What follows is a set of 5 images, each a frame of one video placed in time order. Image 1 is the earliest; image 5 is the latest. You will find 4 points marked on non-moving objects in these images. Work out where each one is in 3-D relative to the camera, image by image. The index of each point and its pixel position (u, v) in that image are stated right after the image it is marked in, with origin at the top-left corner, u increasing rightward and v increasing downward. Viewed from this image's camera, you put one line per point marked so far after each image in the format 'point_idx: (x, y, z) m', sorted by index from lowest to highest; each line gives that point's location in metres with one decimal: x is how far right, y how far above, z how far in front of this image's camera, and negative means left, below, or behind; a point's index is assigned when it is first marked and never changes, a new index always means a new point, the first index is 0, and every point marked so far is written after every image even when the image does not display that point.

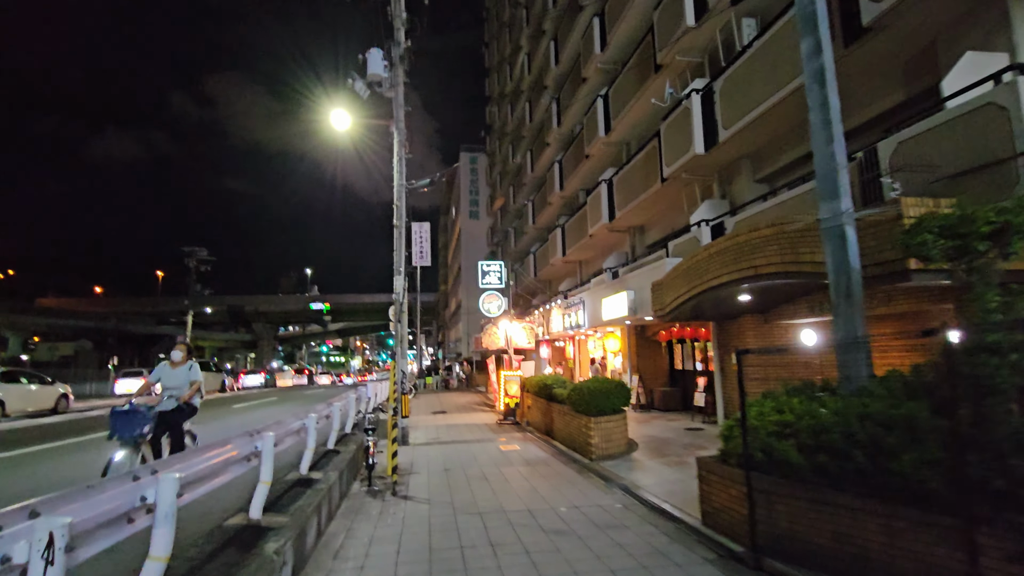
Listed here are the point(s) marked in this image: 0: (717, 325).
0: (+5.3, -0.9, +13.4) m
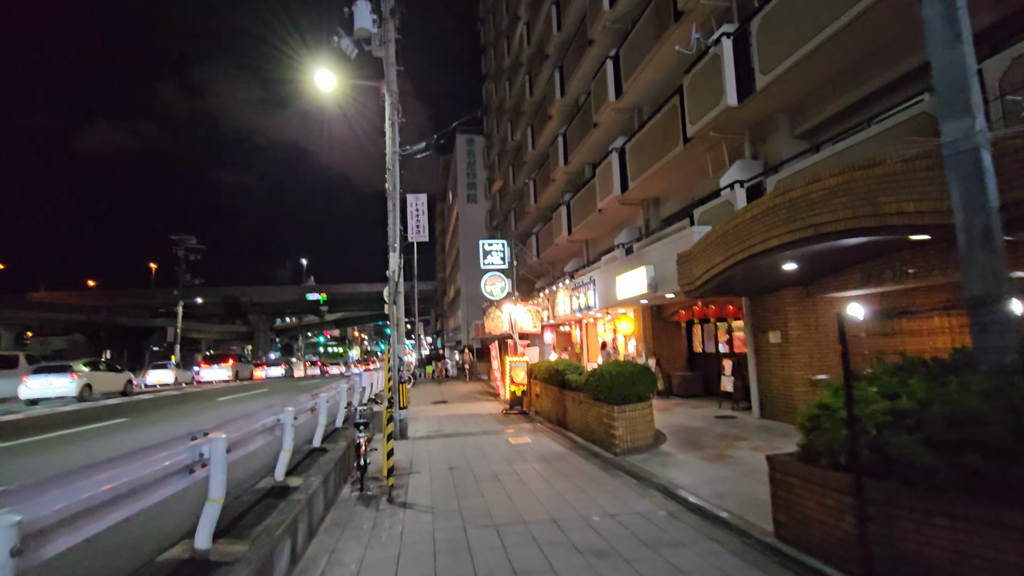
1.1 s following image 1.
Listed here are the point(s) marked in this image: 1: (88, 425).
0: (+5.5, -0.3, +12.0) m
1: (-11.1, -3.6, +13.7) m
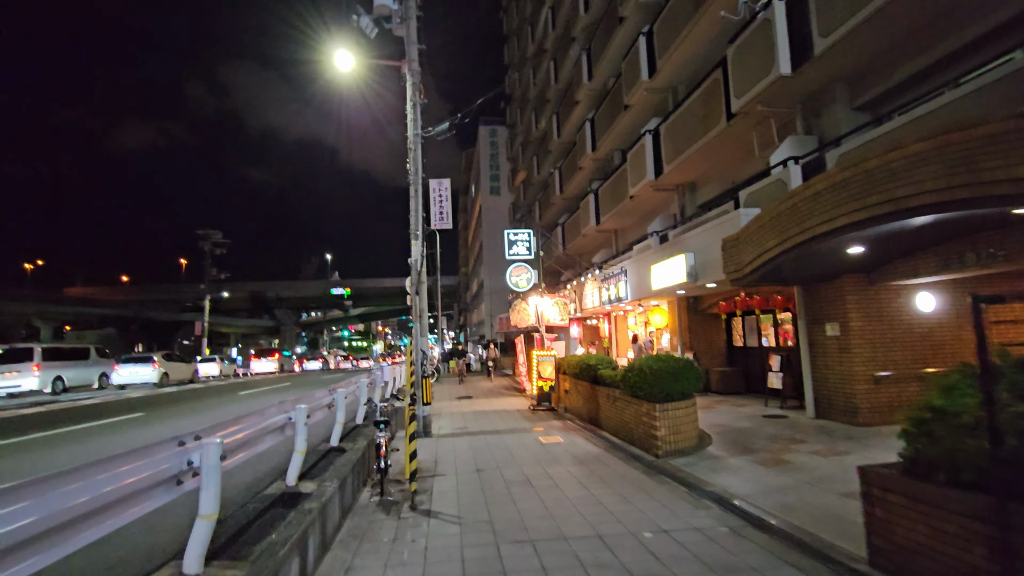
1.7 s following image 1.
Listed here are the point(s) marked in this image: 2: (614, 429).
0: (+6.1, 0.0, +11.0) m
1: (-10.4, -3.4, +13.4) m
2: (+2.2, -3.0, +11.2) m
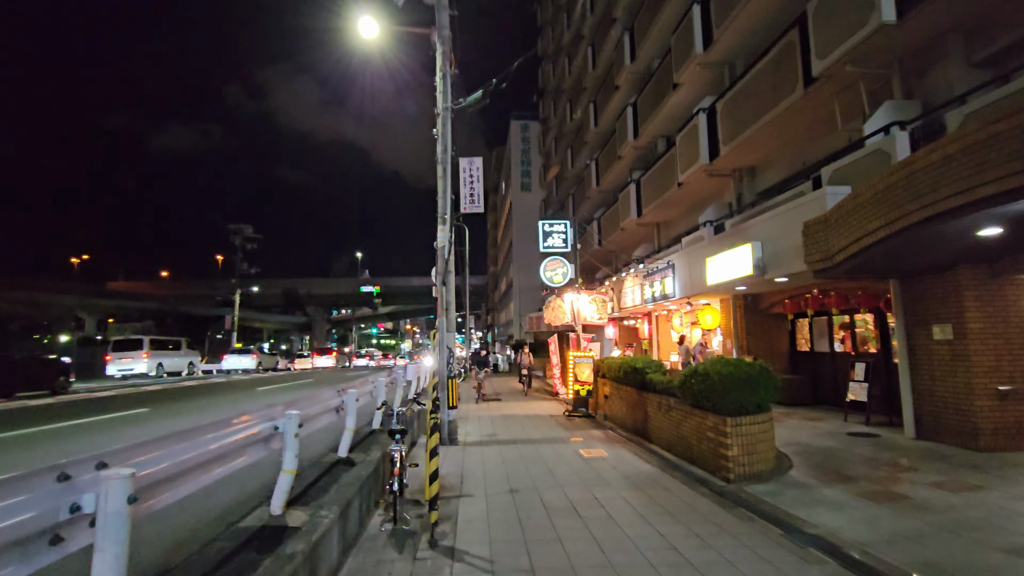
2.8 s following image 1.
0: (+6.8, +0.1, +9.2) m
1: (-9.6, -3.0, +12.5) m
2: (+2.9, -2.9, +9.6) m
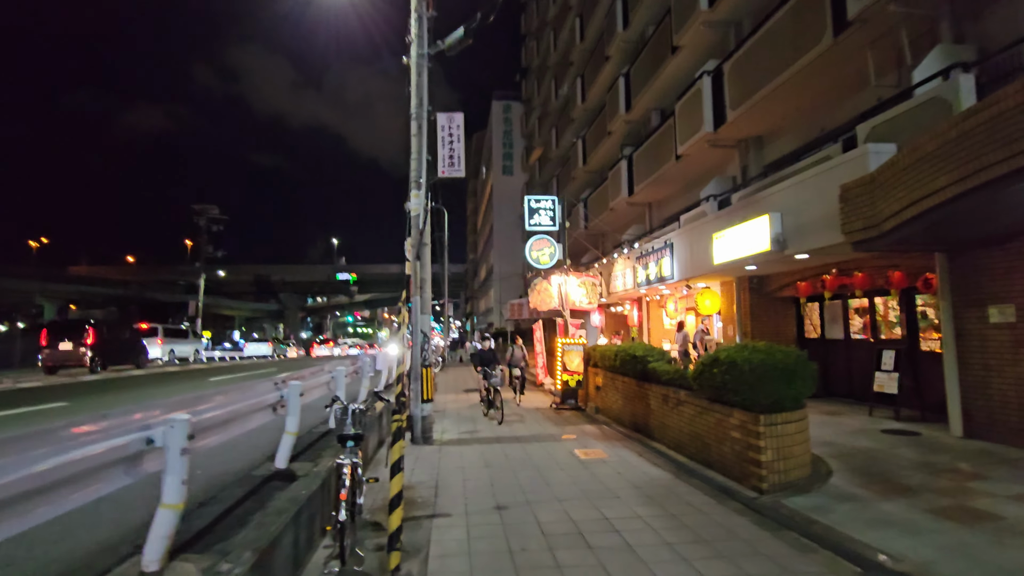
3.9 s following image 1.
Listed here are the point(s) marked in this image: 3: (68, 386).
0: (+6.6, +0.4, +8.0) m
1: (-9.9, -2.5, +10.7) m
2: (+2.6, -2.5, +8.3) m
3: (-12.0, -2.7, +14.2) m
